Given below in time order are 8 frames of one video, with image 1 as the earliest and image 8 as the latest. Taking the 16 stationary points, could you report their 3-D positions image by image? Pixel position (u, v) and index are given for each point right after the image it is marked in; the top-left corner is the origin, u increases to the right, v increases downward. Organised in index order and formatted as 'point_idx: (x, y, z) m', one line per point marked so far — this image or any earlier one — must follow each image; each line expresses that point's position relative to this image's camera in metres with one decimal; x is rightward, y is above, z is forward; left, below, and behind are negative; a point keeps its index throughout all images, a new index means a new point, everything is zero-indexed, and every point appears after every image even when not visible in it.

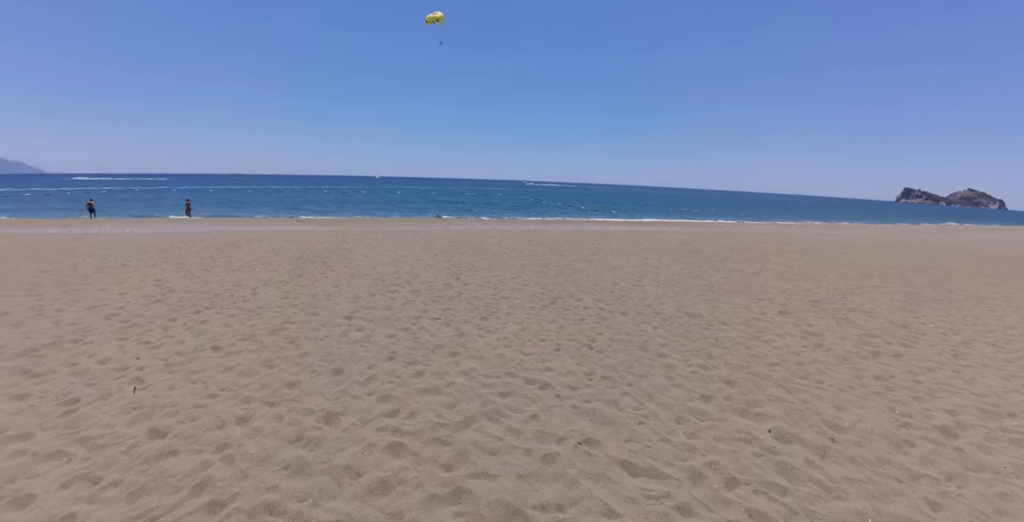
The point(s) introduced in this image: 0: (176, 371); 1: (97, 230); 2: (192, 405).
0: (-3.1, -1.0, +4.5) m
1: (-12.5, +1.1, +15.0) m
2: (-2.6, -1.2, +4.0) m
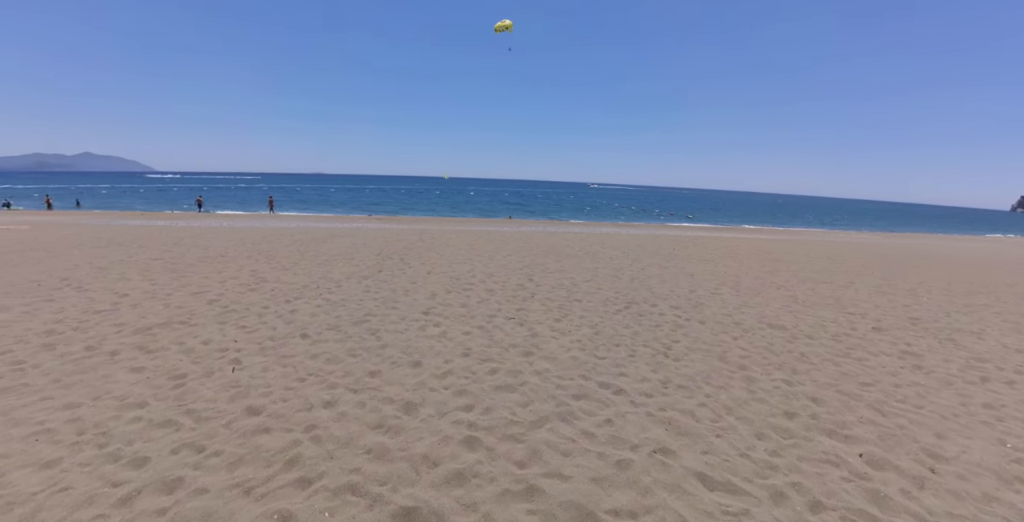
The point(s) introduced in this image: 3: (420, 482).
0: (-2.4, -0.9, +4.9) m
1: (-10.4, +1.4, +16.4) m
2: (-2.0, -1.1, +4.2) m
3: (-0.6, -1.4, +3.1) m
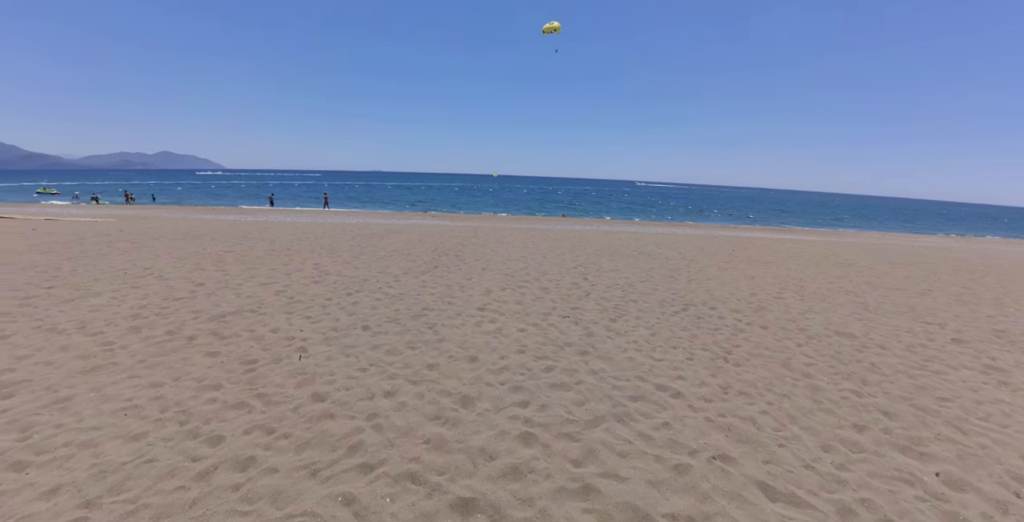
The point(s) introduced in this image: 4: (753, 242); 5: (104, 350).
0: (-1.9, -0.9, +5.1) m
1: (-8.7, +1.6, +17.3) m
2: (-1.5, -1.1, +4.4) m
3: (-0.2, -1.4, +3.2) m
4: (+8.2, +0.6, +15.9) m
5: (-4.3, -0.9, +5.0) m
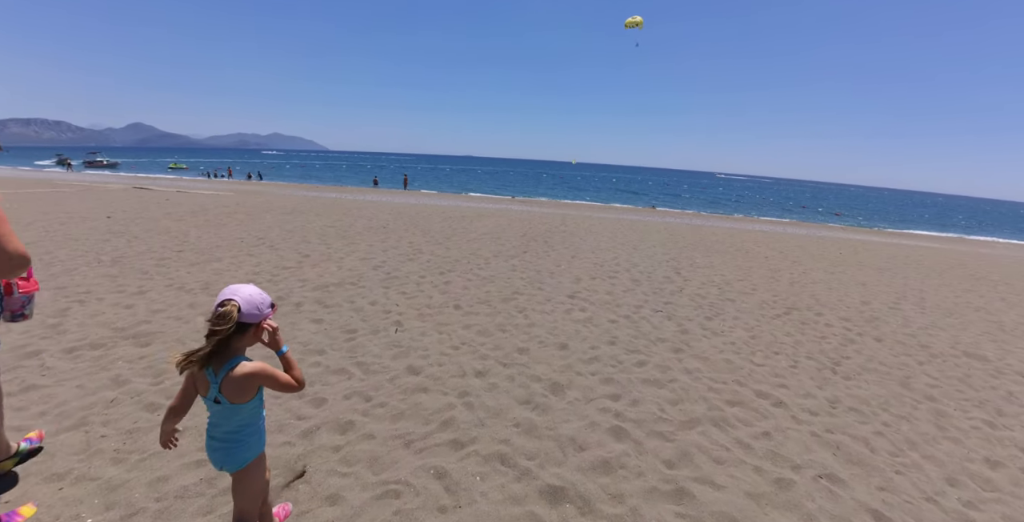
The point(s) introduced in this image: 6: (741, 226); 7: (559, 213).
0: (-0.9, -0.7, +5.3) m
1: (-5.8, +2.5, +18.3) m
2: (-0.7, -0.9, +4.6) m
3: (+0.4, -1.3, +3.2) m
4: (+10.7, +0.5, +14.5) m
5: (-3.4, -0.6, +5.5) m
6: (+8.8, +1.4, +18.3) m
7: (+1.6, +1.7, +16.3) m
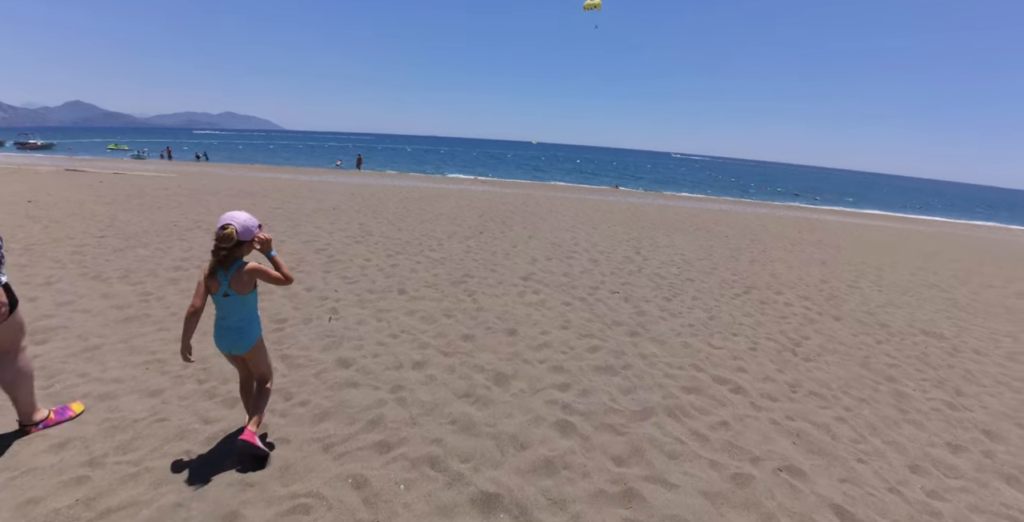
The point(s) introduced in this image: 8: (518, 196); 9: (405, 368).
0: (-1.5, -0.5, +4.8) m
1: (-7.1, +3.0, +17.4) m
2: (-1.2, -0.7, +4.1) m
3: (0.0, -1.2, +2.8) m
4: (+9.6, +1.1, +14.6) m
5: (-3.9, -0.4, +5.0) m
6: (+7.5, +2.1, +18.3) m
7: (+0.4, +2.3, +15.9) m
8: (+0.2, +2.0, +14.6) m
9: (-0.8, -0.9, +3.8) m
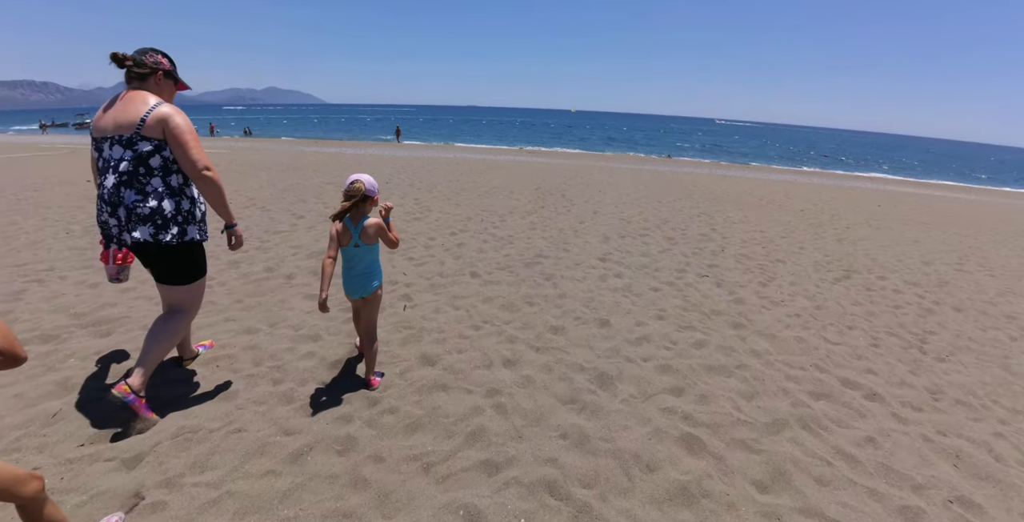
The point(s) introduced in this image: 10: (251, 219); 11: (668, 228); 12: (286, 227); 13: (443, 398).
0: (-0.7, -0.3, +4.5) m
1: (-5.5, +3.9, +17.2) m
2: (-0.4, -0.6, +3.8) m
3: (+0.6, -1.2, +2.4) m
4: (+11.0, +1.8, +13.4) m
5: (-3.1, -0.3, +4.8) m
6: (+9.1, +3.0, +17.2) m
7: (+1.9, +3.1, +15.3) m
8: (+1.6, +2.7, +14.0) m
9: (-0.1, -0.8, +3.4) m
10: (-3.8, +0.6, +6.9) m
11: (+2.3, +0.5, +7.2) m
12: (-3.2, +0.5, +6.6) m
13: (-0.5, -0.9, +3.1) m
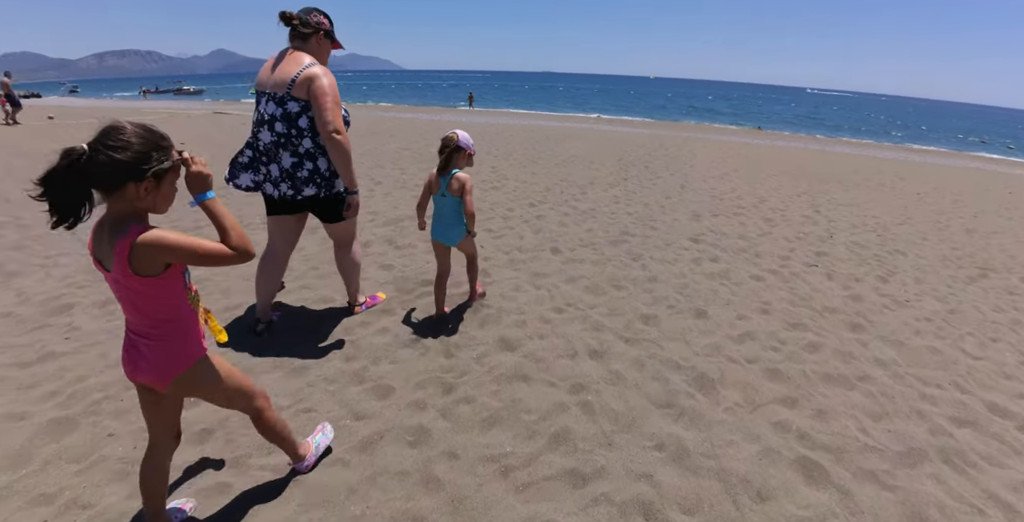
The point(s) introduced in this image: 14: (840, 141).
0: (0.0, -0.1, +4.2) m
1: (-3.0, +5.1, +17.1) m
2: (+0.2, -0.4, +3.5) m
3: (+1.0, -1.2, +2.0) m
4: (+12.8, +1.9, +11.5) m
5: (-2.3, +0.1, +4.8) m
6: (+11.4, +3.5, +15.4) m
7: (+4.1, +3.8, +14.3) m
8: (+3.6, +3.3, +13.1) m
9: (+0.4, -0.6, +3.1) m
10: (-2.8, +1.1, +6.9) m
11: (+3.4, +0.7, +6.5) m
12: (-2.2, +0.9, +6.5) m
13: (0.0, -0.8, +2.8) m
14: (+13.6, +5.0, +20.0) m
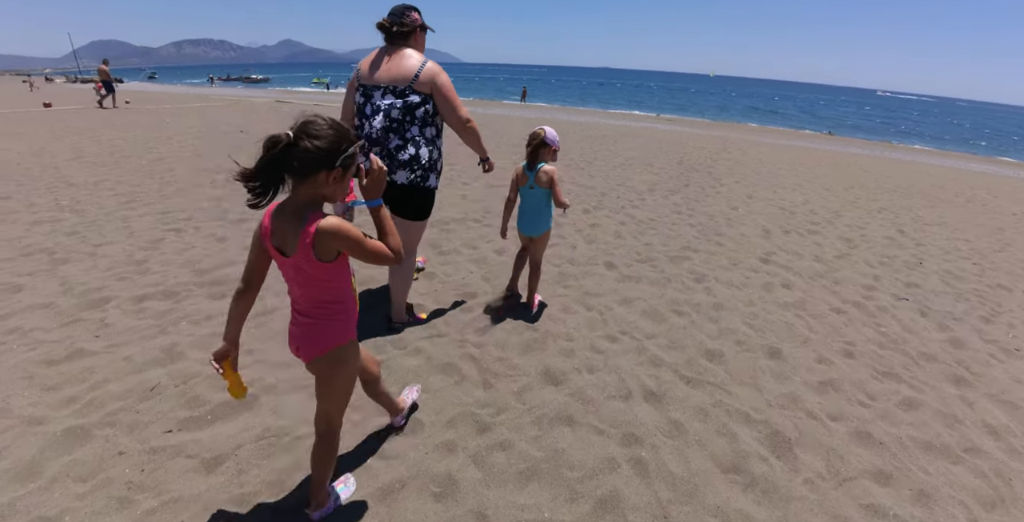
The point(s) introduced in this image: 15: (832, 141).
0: (+0.4, -0.2, +3.8) m
1: (-1.0, +5.2, +16.9) m
2: (+0.5, -0.6, +3.1) m
3: (+1.1, -1.4, +1.6) m
4: (+13.9, +1.1, +9.9) m
5: (-1.9, +0.1, +4.6) m
6: (+13.0, +2.7, +13.9) m
7: (+5.6, +3.4, +13.5) m
8: (+5.0, +3.0, +12.4) m
9: (+0.7, -0.8, +2.7) m
10: (-2.0, +1.1, +6.8) m
11: (+4.0, +0.4, +5.8) m
12: (-1.5, +0.9, +6.3) m
13: (+0.3, -0.9, +2.5) m
14: (+15.7, +4.1, +18.2) m
15: (+10.8, +3.9, +16.3) m
